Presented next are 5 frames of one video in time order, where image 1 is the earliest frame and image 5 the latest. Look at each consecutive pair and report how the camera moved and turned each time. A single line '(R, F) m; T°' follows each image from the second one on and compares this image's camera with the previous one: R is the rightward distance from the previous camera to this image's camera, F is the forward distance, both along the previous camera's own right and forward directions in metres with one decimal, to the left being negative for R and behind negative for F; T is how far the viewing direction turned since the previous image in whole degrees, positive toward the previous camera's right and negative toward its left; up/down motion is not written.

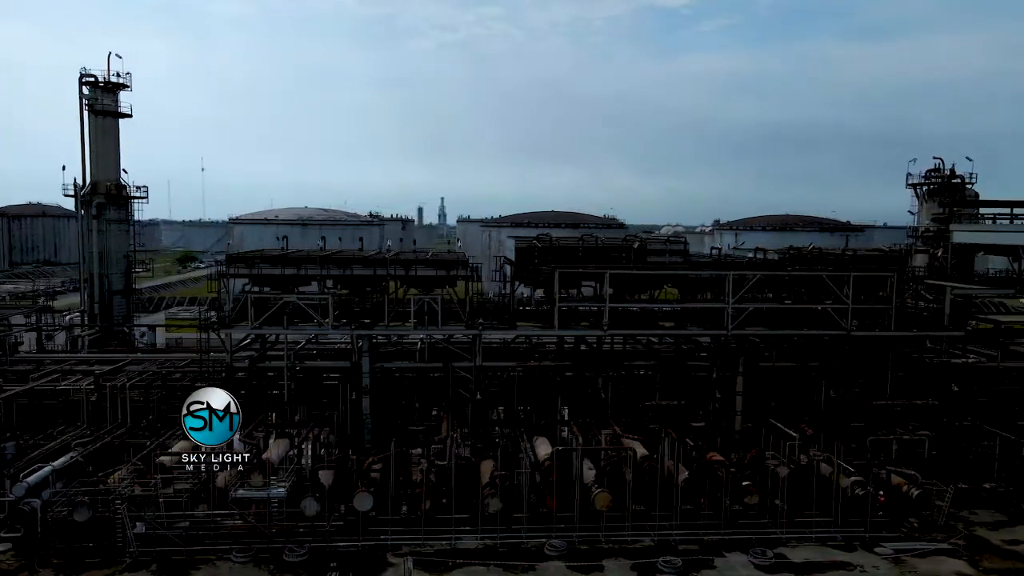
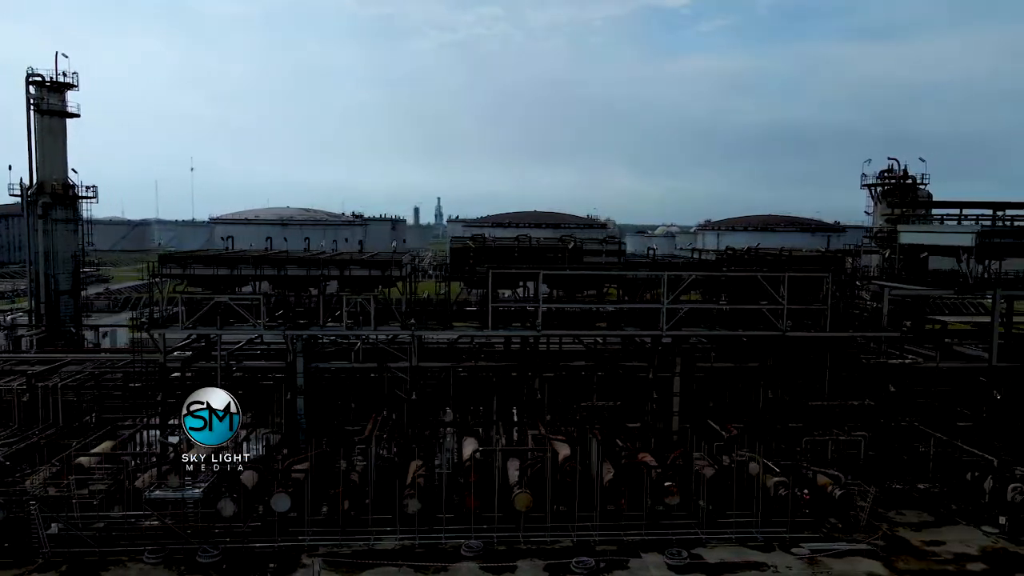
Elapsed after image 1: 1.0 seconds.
(+2.0, 0.0) m; 0°
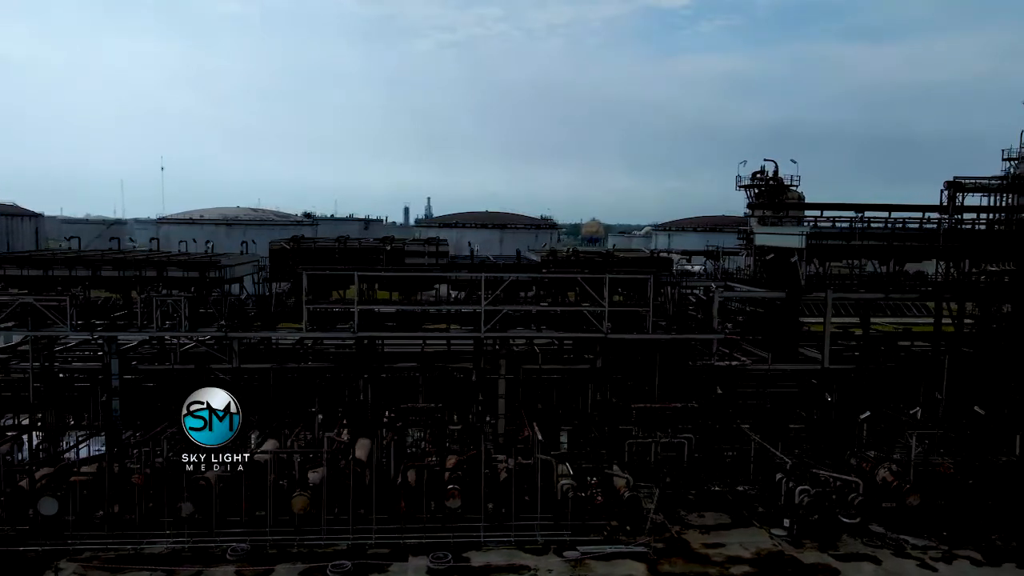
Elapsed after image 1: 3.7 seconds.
(+5.7, +0.1) m; 0°
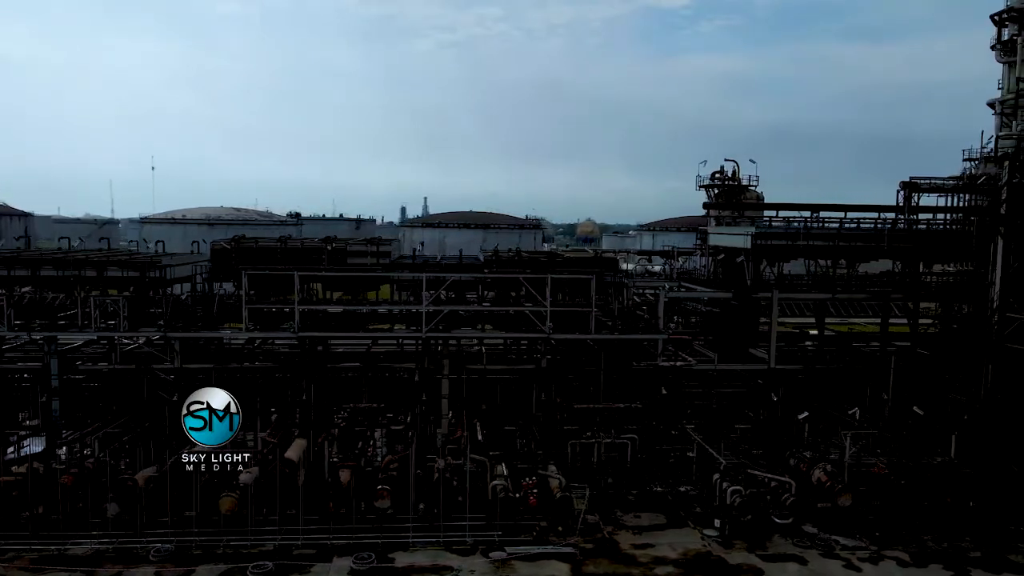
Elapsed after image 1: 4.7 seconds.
(+1.9, 0.0) m; 0°
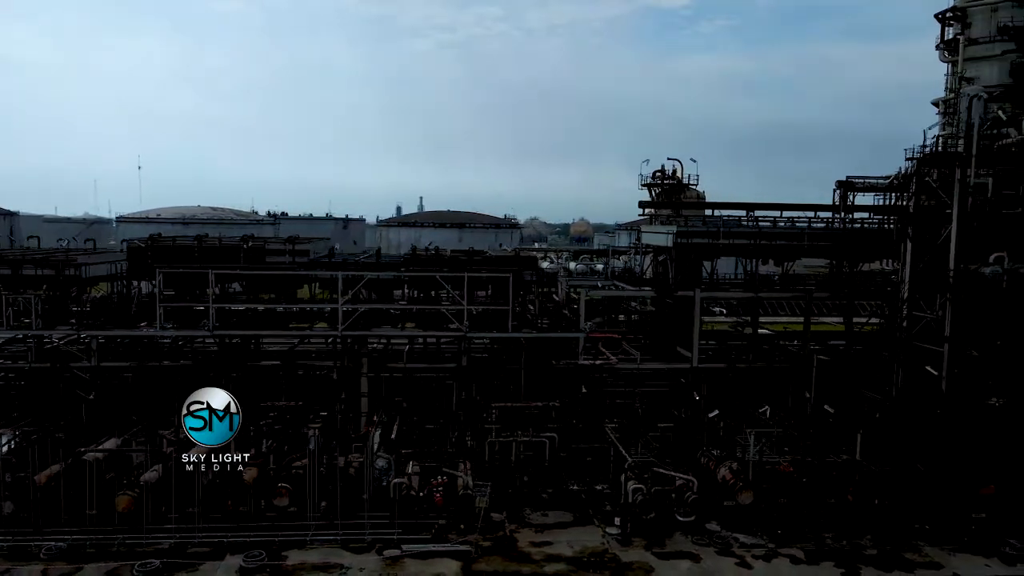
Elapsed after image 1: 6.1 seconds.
(+2.7, 0.0) m; 0°
